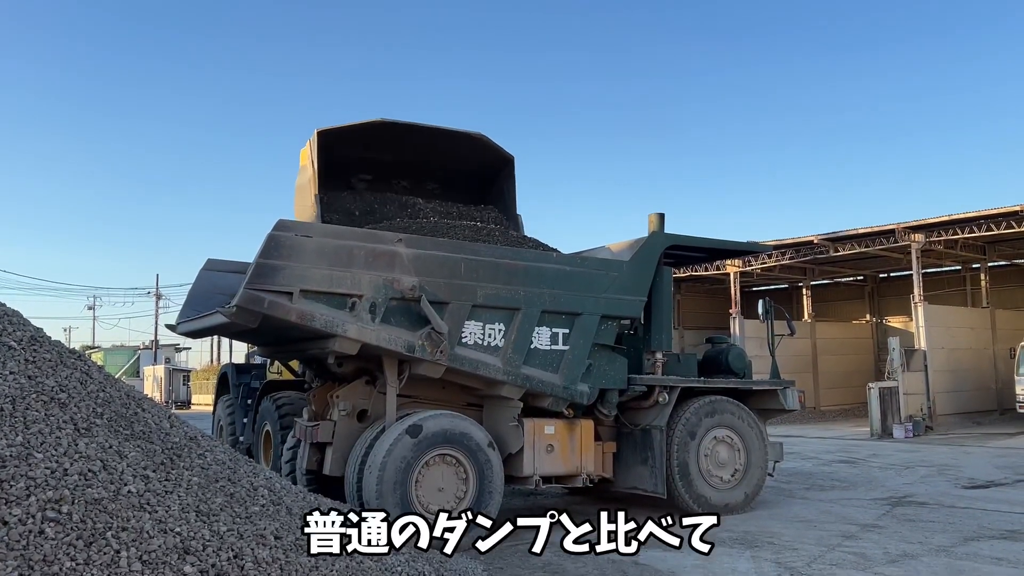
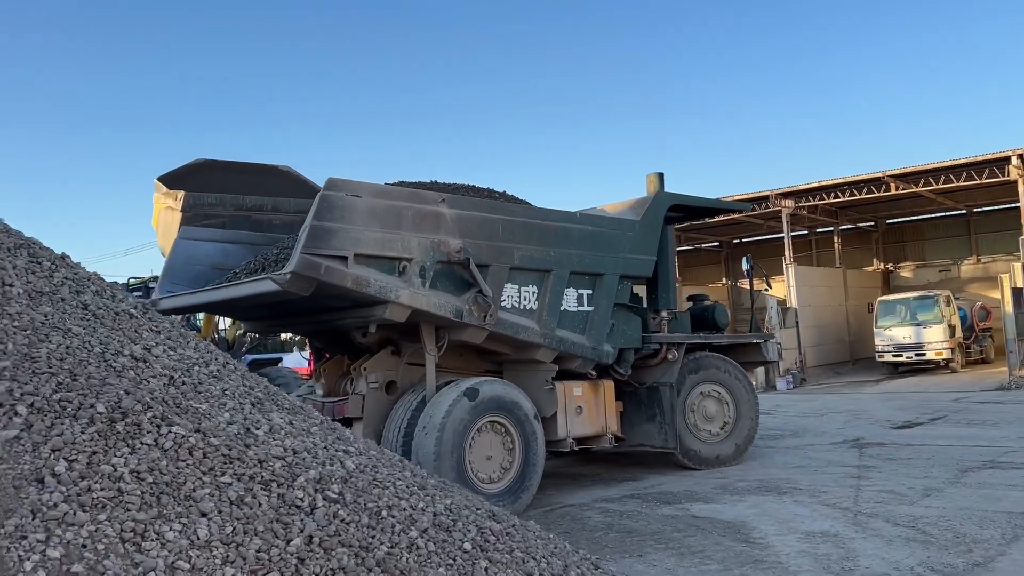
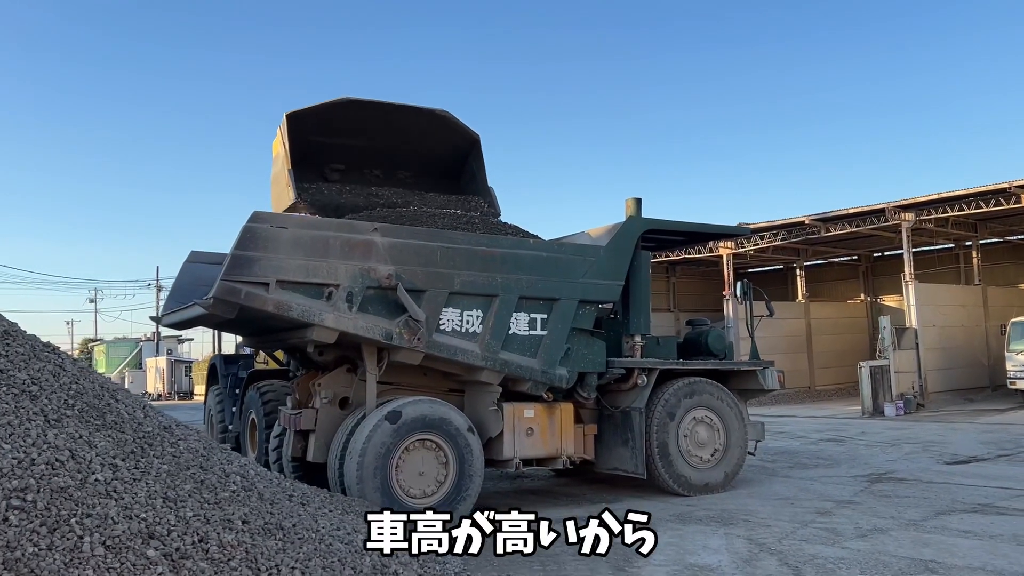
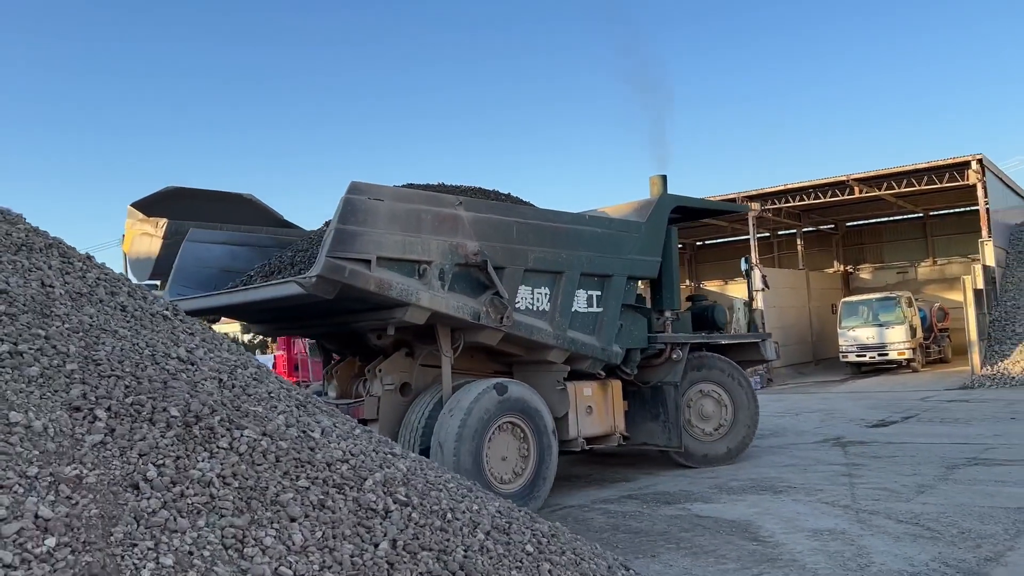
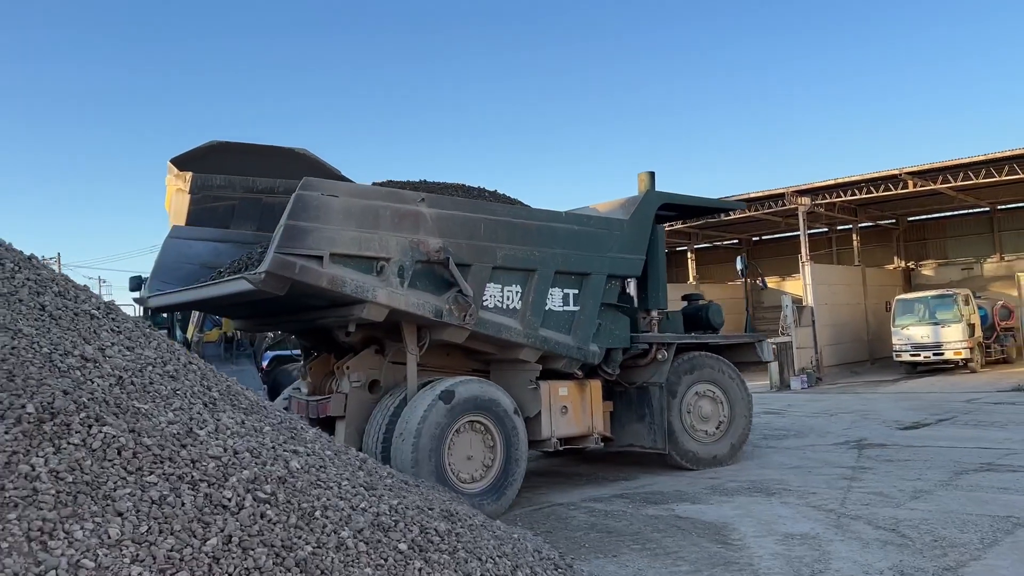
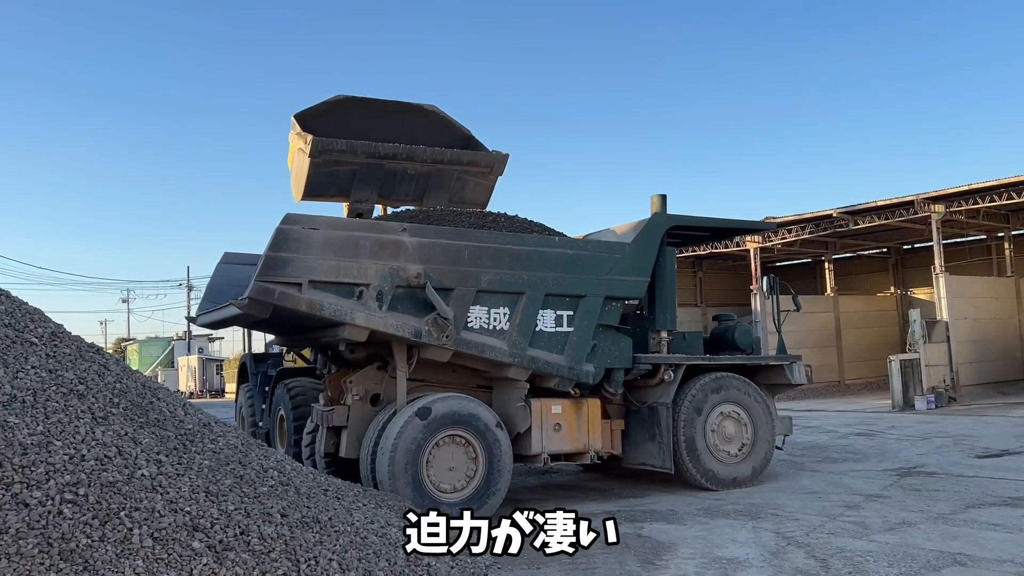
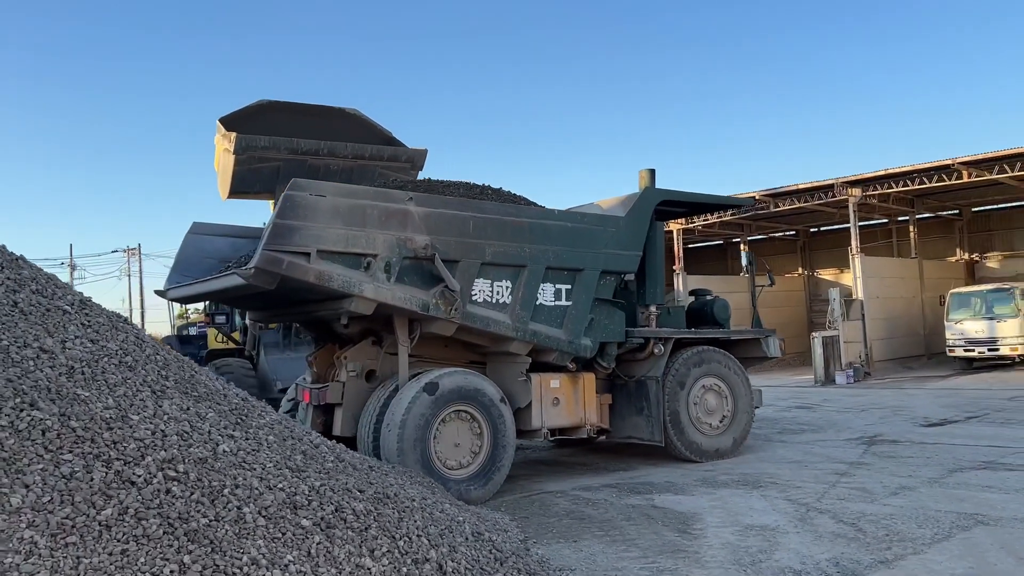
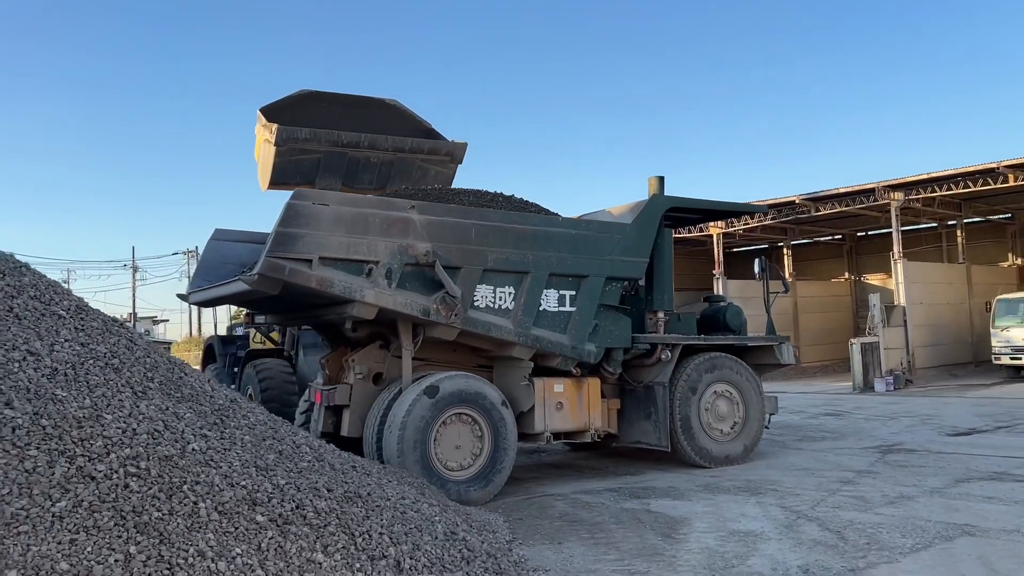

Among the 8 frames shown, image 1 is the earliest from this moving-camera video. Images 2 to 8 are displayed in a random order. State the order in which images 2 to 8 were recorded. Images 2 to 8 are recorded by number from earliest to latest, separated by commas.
3, 6, 8, 7, 5, 2, 4
